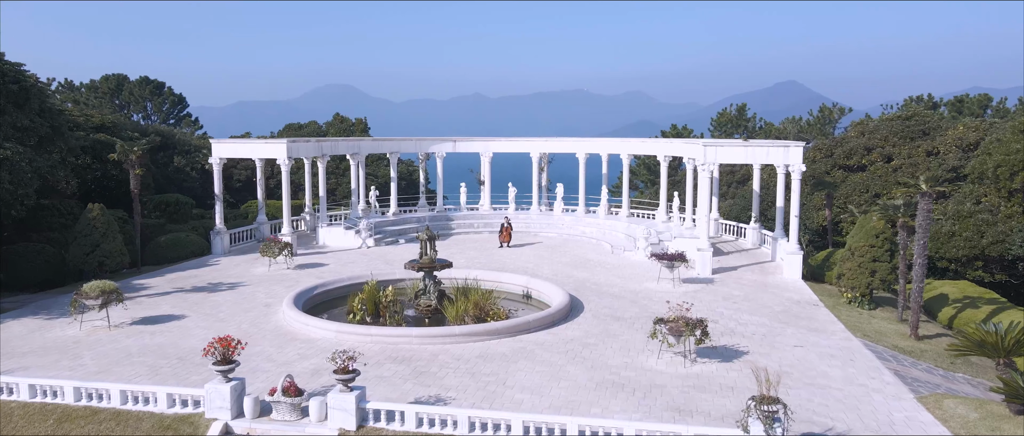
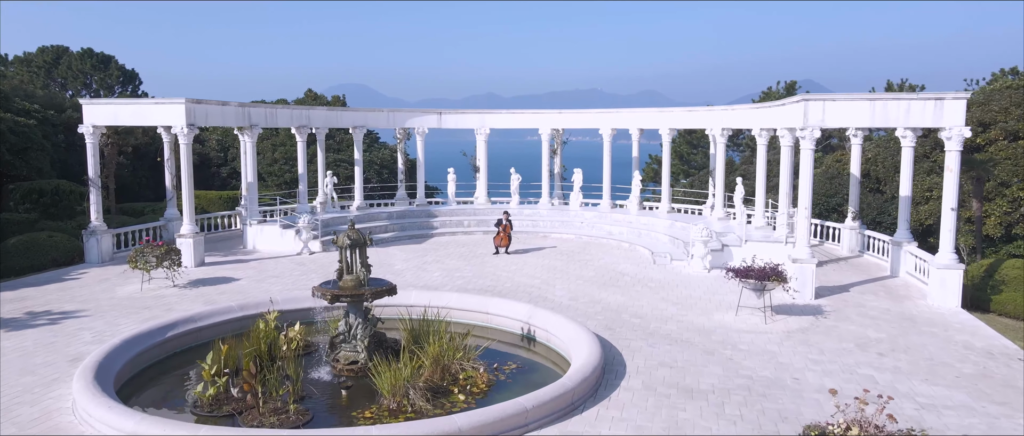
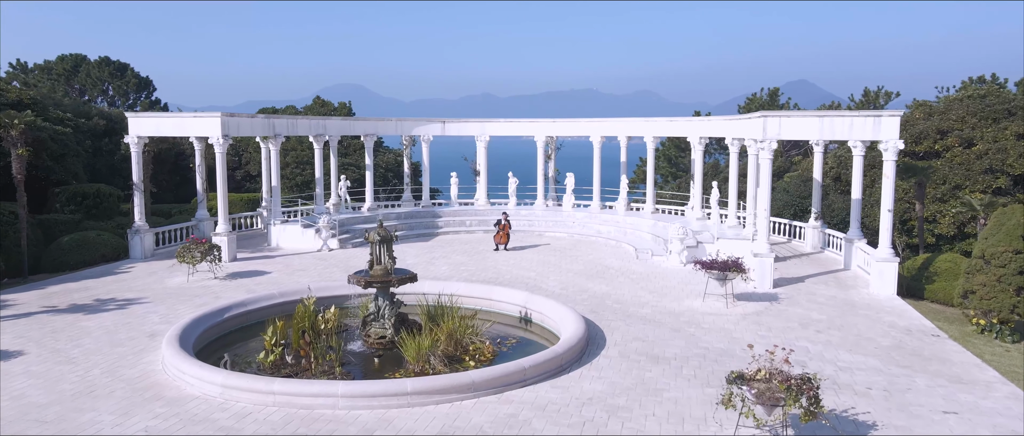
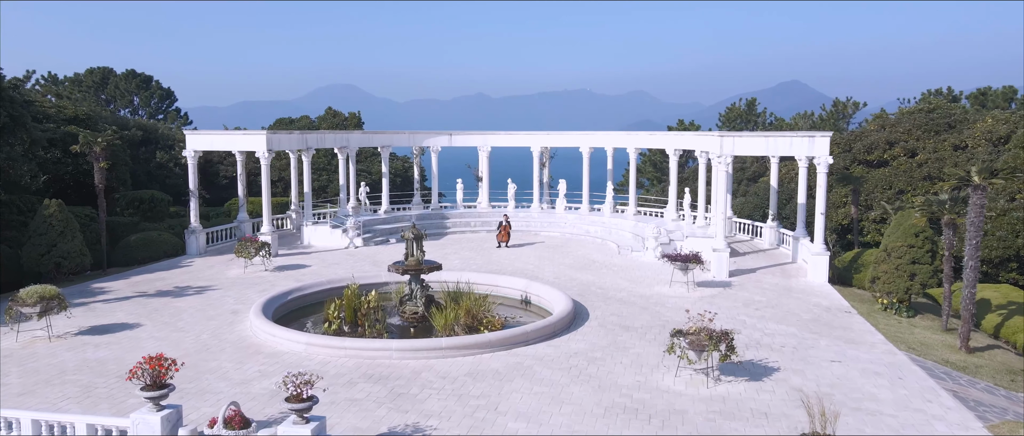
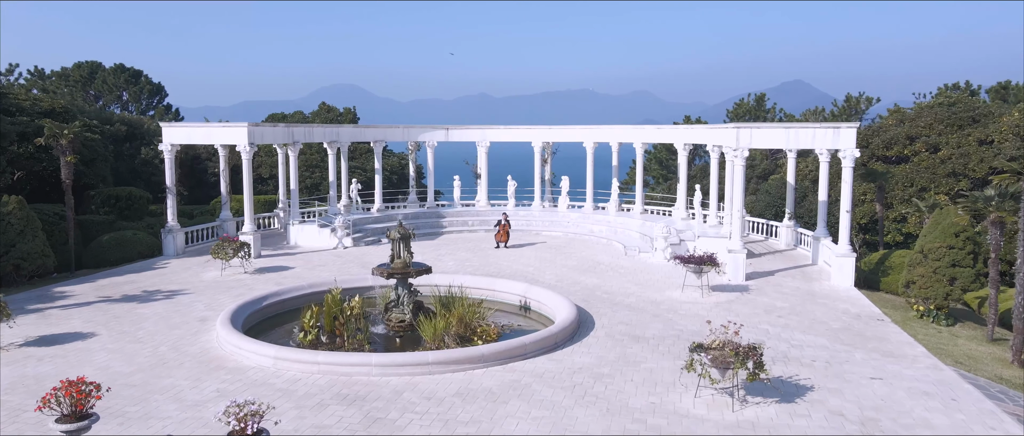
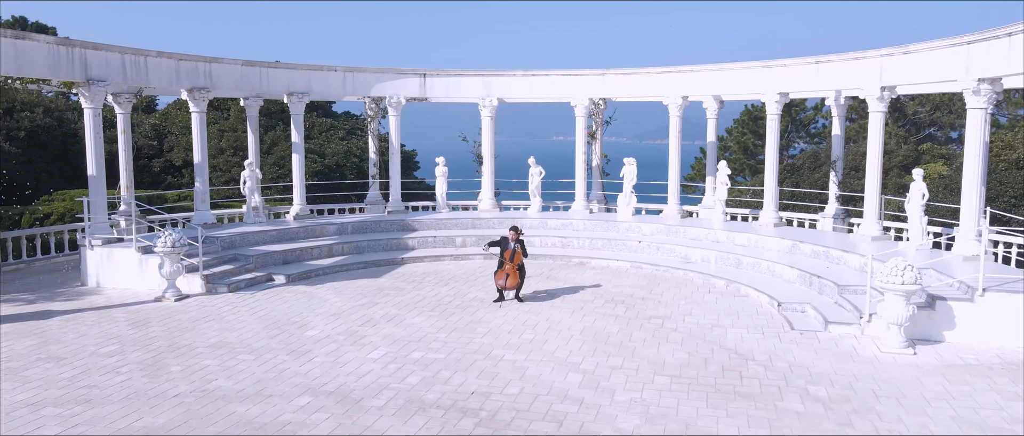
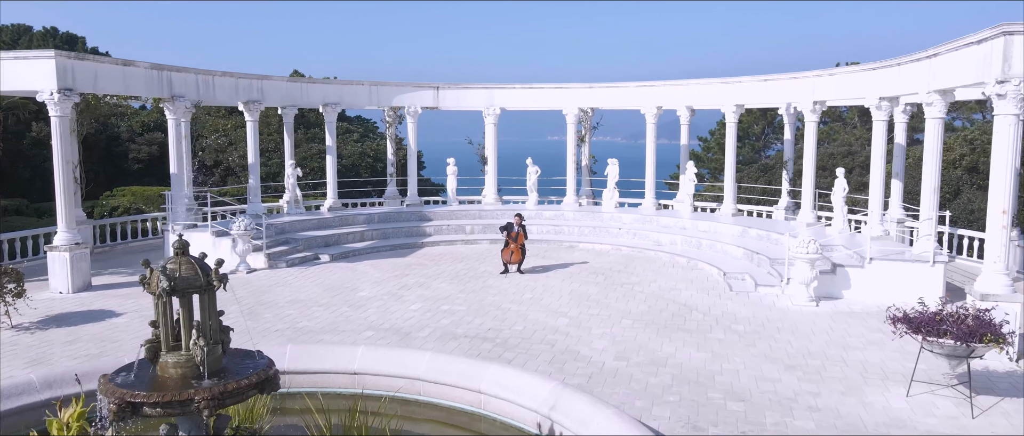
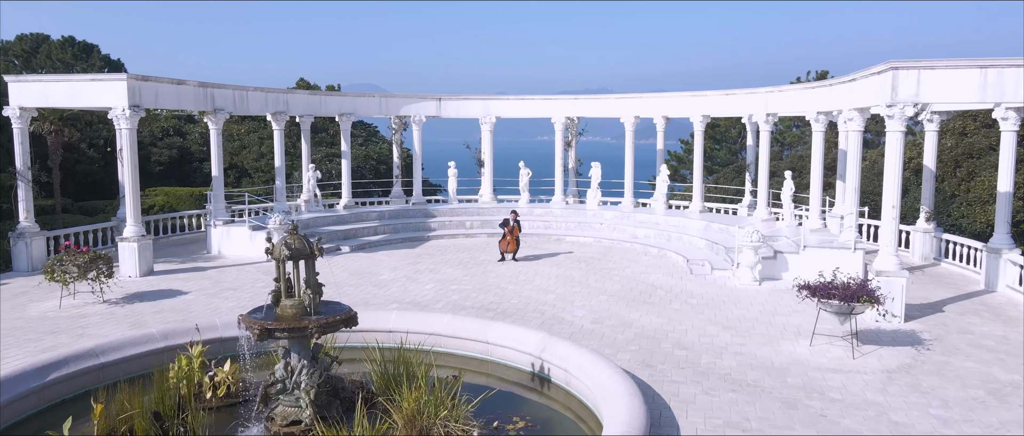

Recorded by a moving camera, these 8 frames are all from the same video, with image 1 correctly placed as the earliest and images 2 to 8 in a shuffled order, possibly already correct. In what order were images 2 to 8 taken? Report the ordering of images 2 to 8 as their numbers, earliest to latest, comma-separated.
4, 5, 3, 2, 8, 7, 6
